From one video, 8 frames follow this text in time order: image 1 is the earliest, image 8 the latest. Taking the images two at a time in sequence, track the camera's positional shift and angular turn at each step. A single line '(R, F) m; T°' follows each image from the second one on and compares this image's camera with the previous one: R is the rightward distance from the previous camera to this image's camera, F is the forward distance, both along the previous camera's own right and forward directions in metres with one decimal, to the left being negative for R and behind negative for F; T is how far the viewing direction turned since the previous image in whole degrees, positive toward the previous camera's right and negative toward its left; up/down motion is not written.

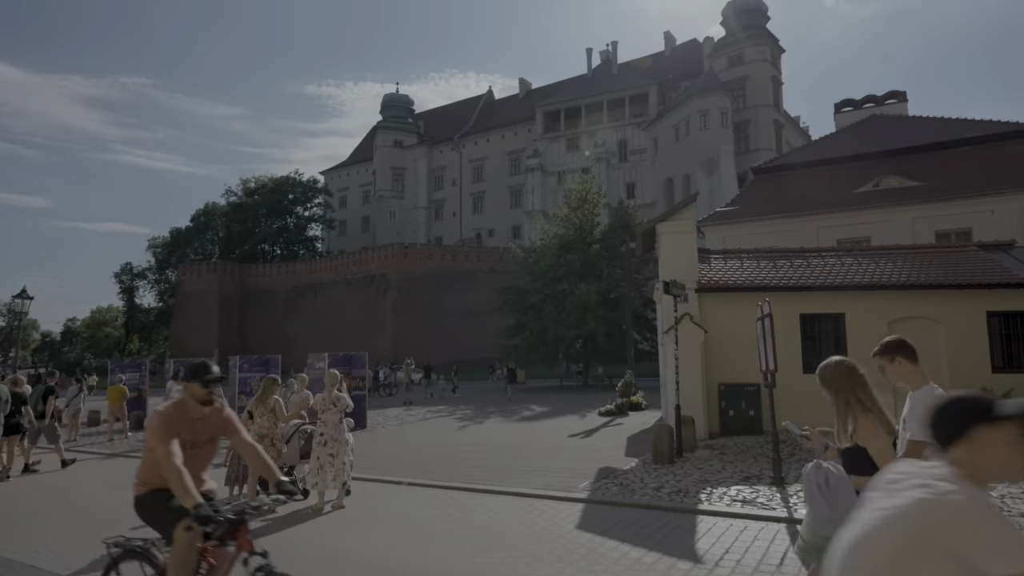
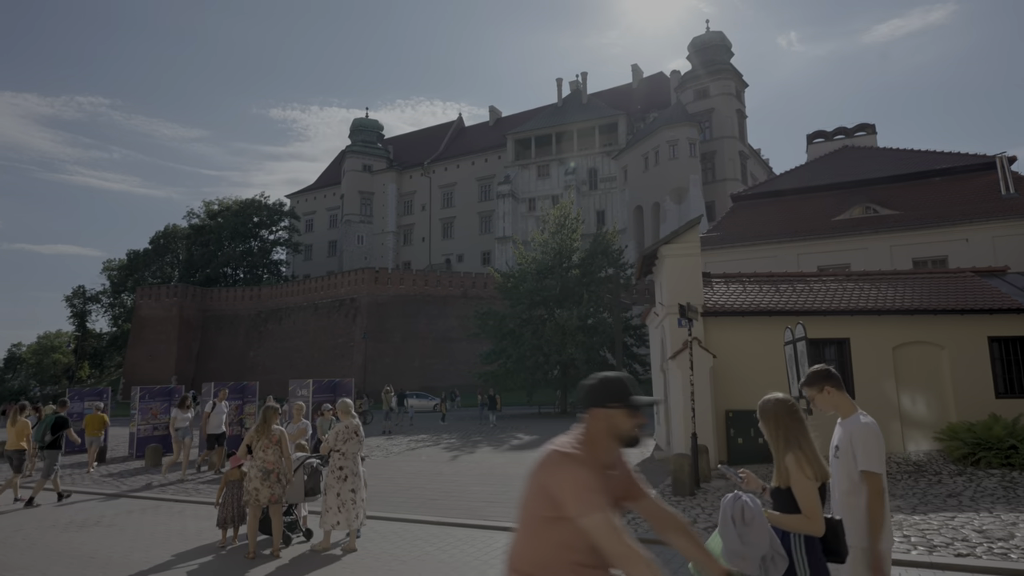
(-0.8, +0.5) m; +3°
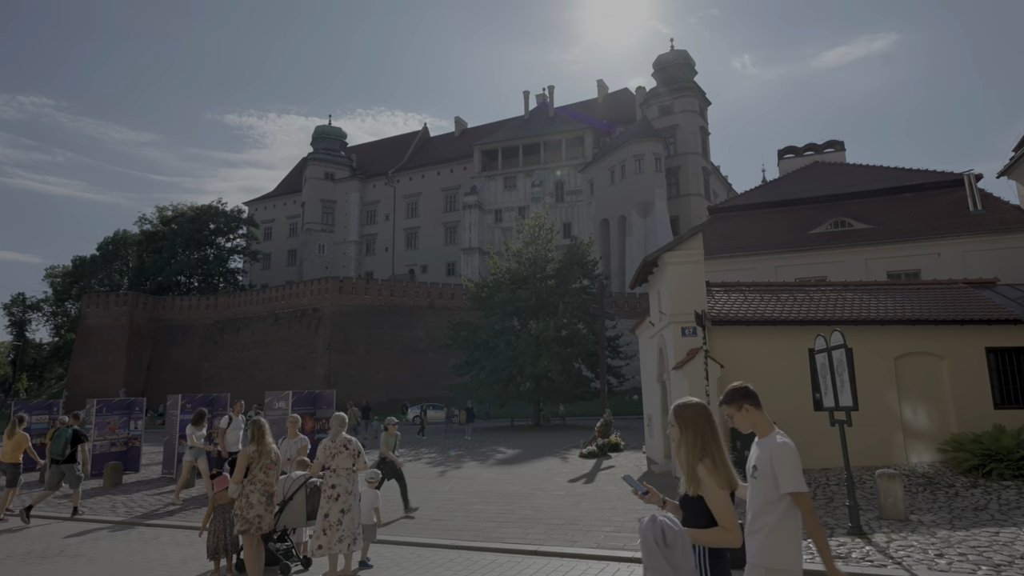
(-0.8, +0.6) m; +4°
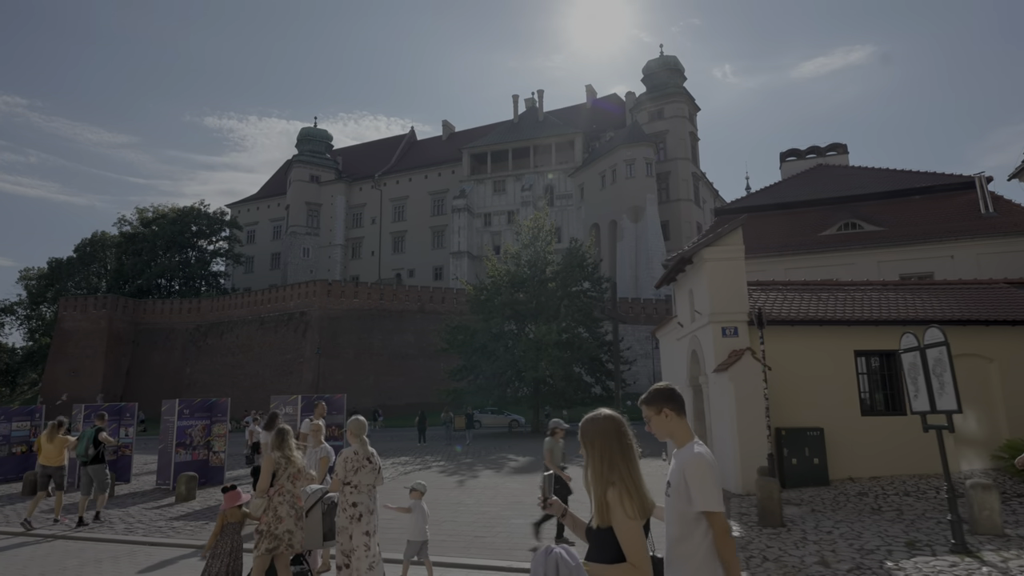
(-1.0, +0.8) m; +2°
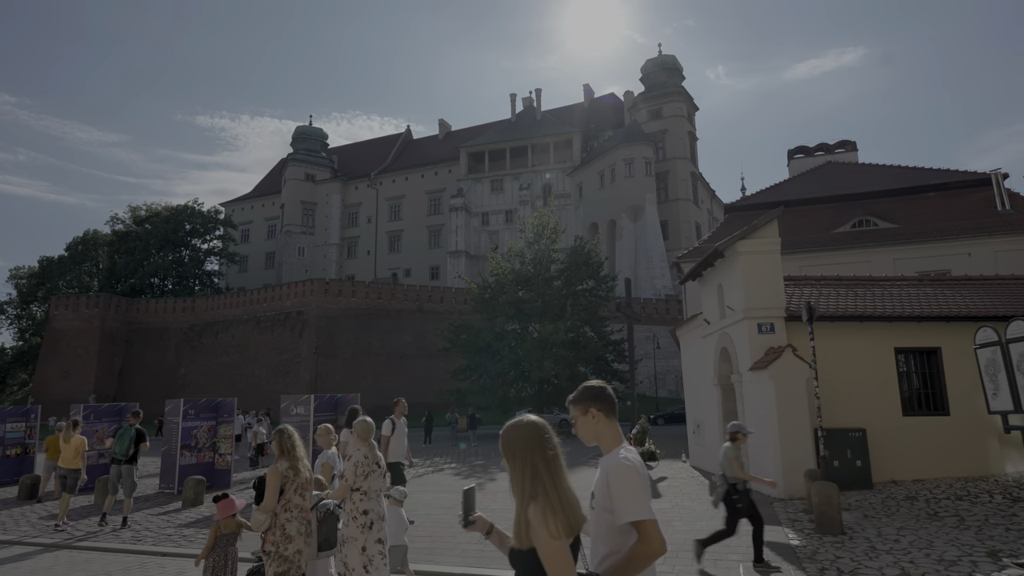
(-0.6, +0.6) m; +1°
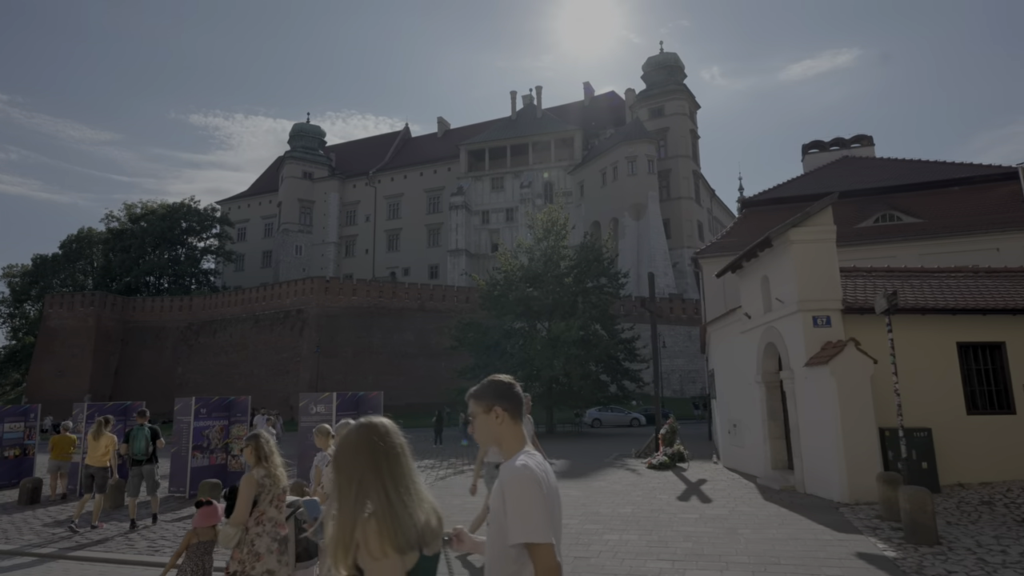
(-0.8, +0.8) m; 0°
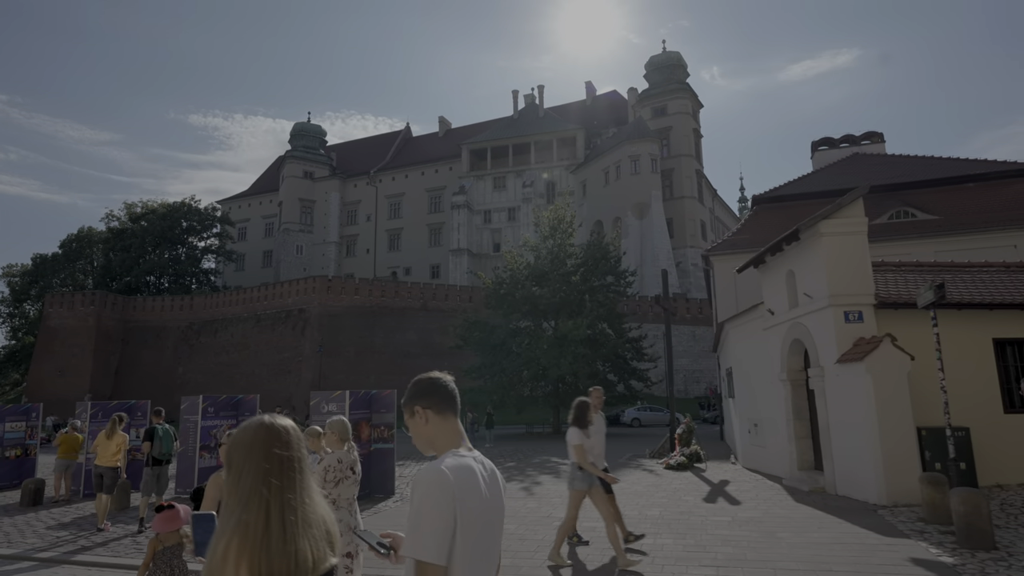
(-0.4, +0.4) m; 0°
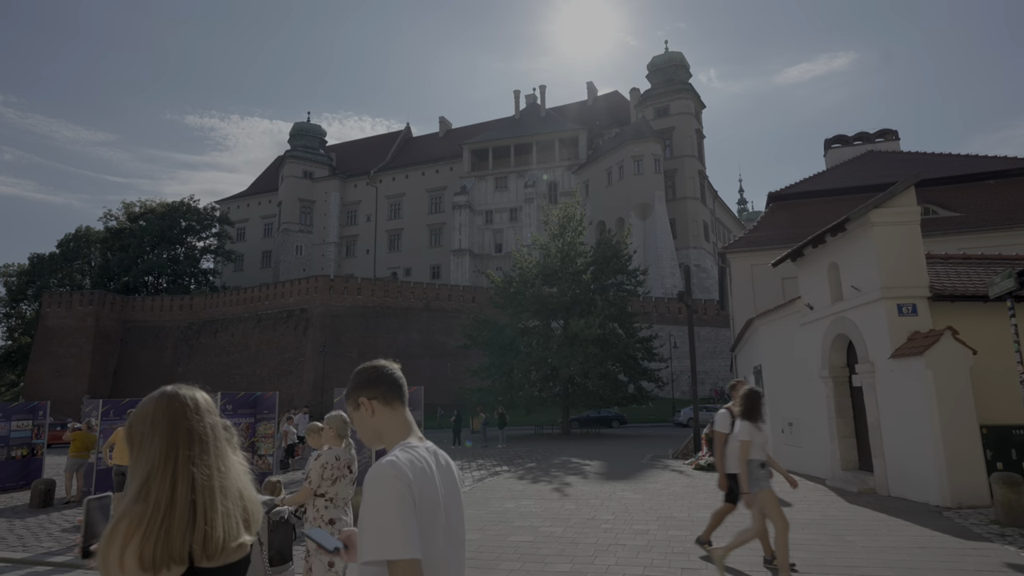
(-0.7, +0.5) m; 0°
